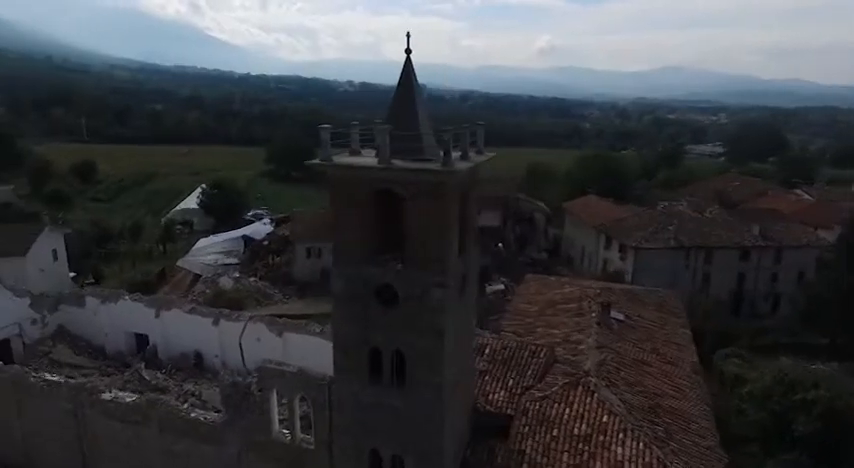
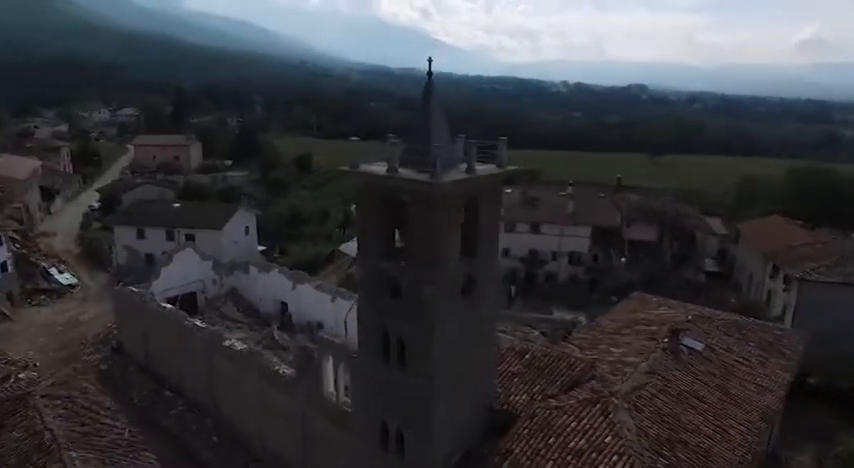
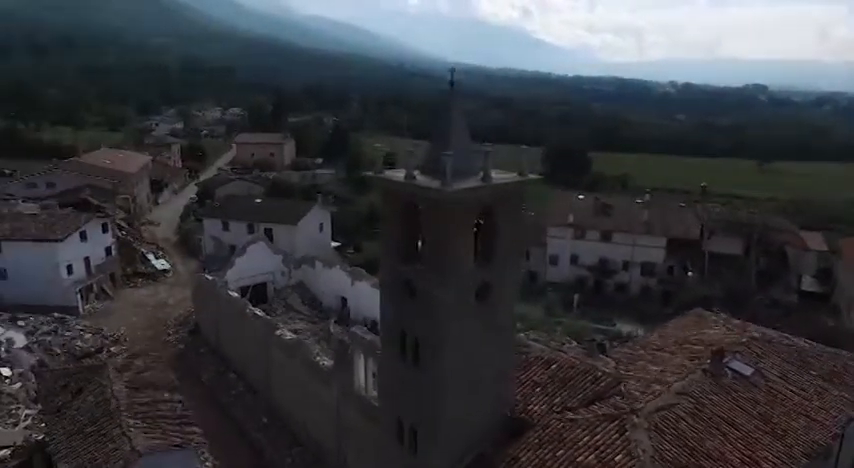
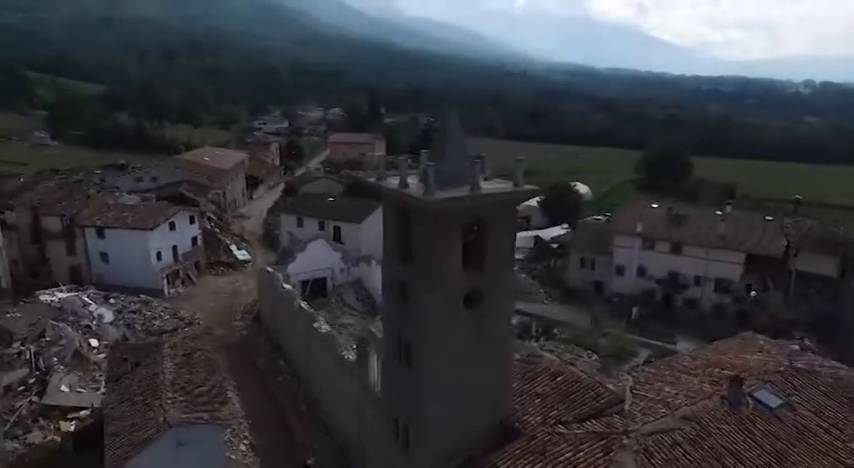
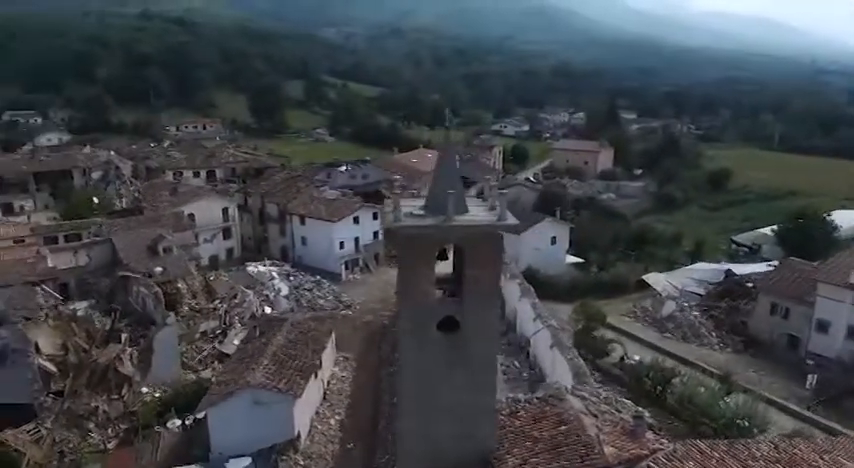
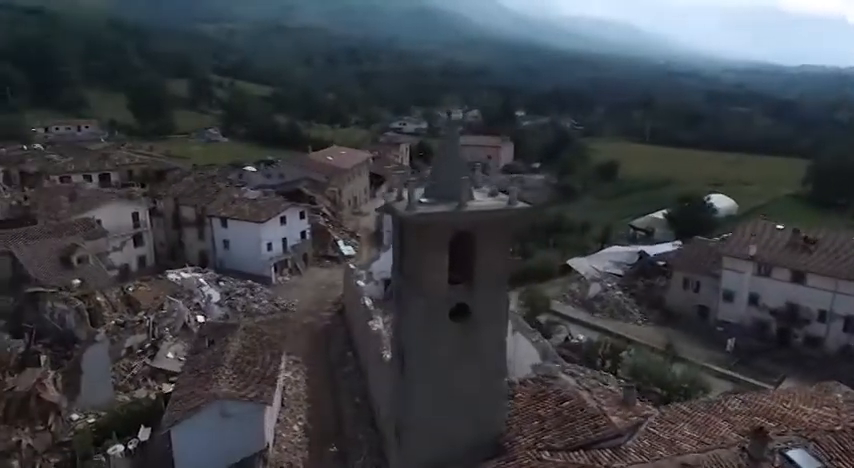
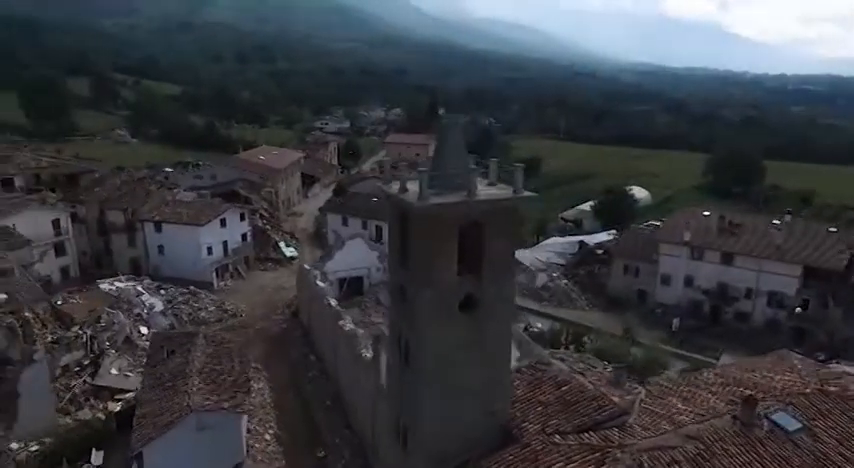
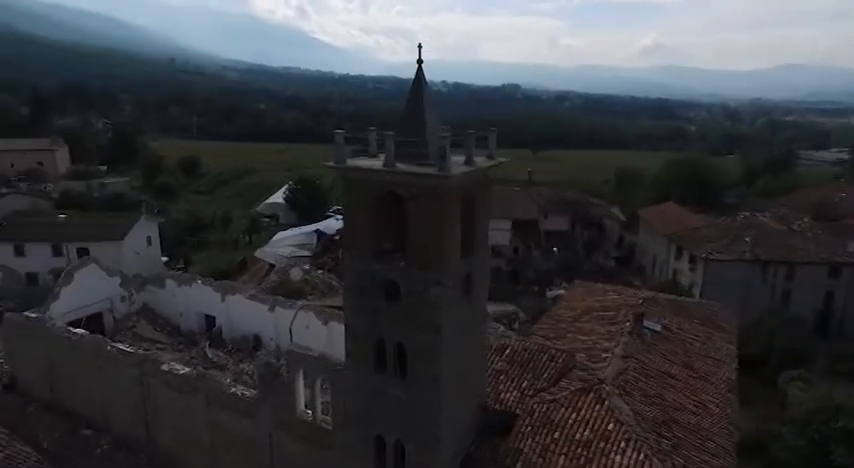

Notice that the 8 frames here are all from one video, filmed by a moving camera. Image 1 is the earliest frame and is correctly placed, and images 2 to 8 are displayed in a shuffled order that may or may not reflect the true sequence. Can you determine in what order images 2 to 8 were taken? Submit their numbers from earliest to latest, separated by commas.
8, 2, 3, 4, 7, 6, 5
